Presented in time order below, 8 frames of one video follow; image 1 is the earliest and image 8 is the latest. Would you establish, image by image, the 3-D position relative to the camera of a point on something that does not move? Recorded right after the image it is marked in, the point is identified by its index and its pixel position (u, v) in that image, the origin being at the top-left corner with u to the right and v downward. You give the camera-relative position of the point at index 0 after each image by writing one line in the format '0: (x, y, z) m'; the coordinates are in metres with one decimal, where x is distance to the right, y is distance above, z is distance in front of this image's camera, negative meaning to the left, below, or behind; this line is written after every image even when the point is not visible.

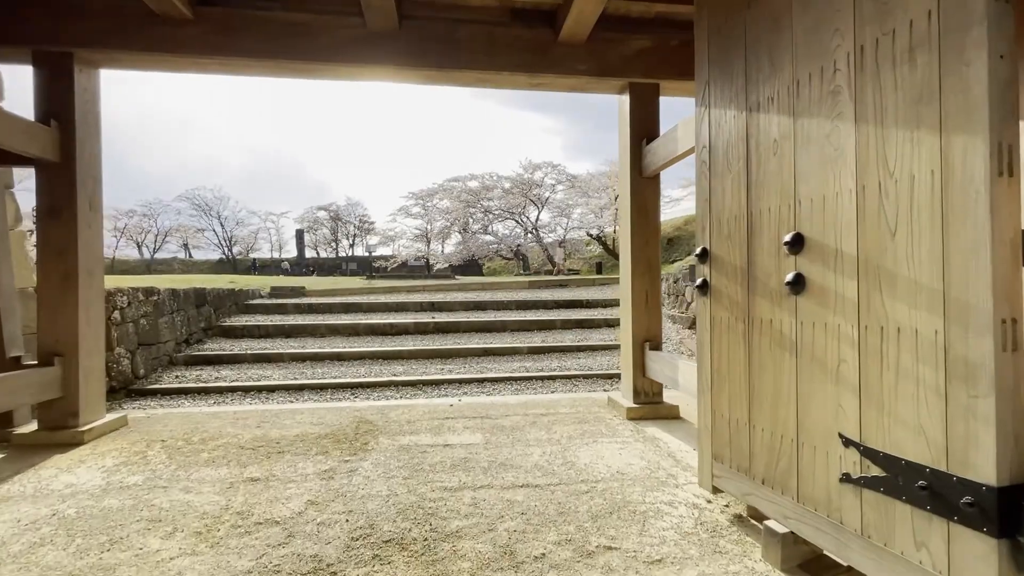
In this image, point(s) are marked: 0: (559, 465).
0: (+0.3, -1.0, +2.8) m
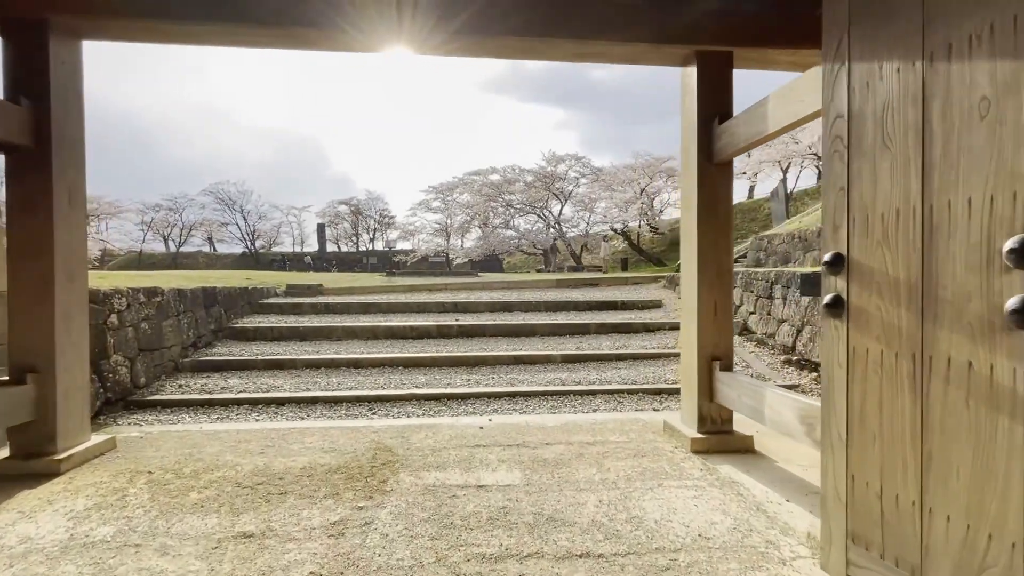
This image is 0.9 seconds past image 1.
0: (+0.5, -1.1, +2.2) m
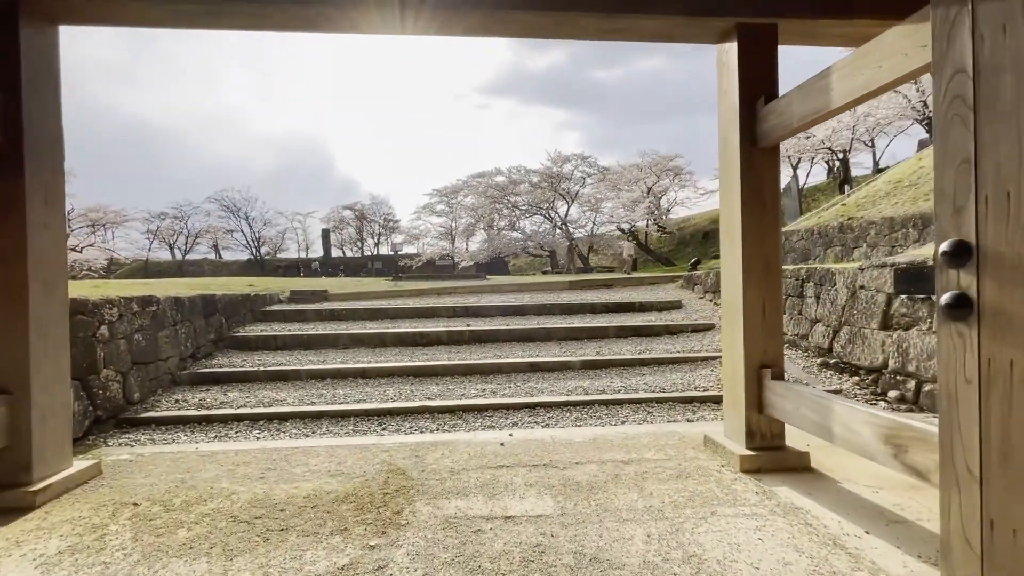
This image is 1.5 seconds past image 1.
0: (+0.7, -1.1, +1.9) m
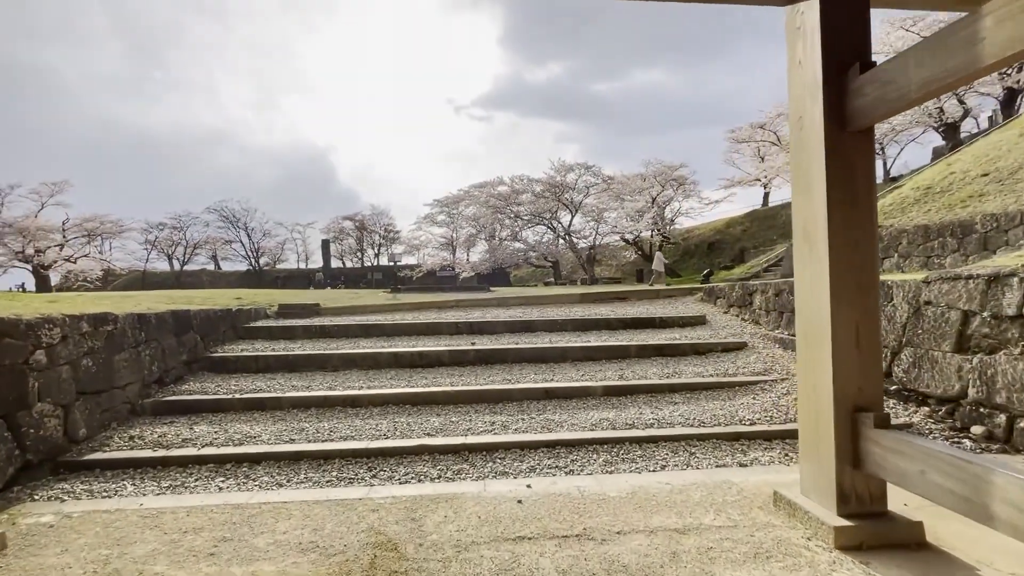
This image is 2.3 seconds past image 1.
0: (+0.8, -1.2, +1.2) m
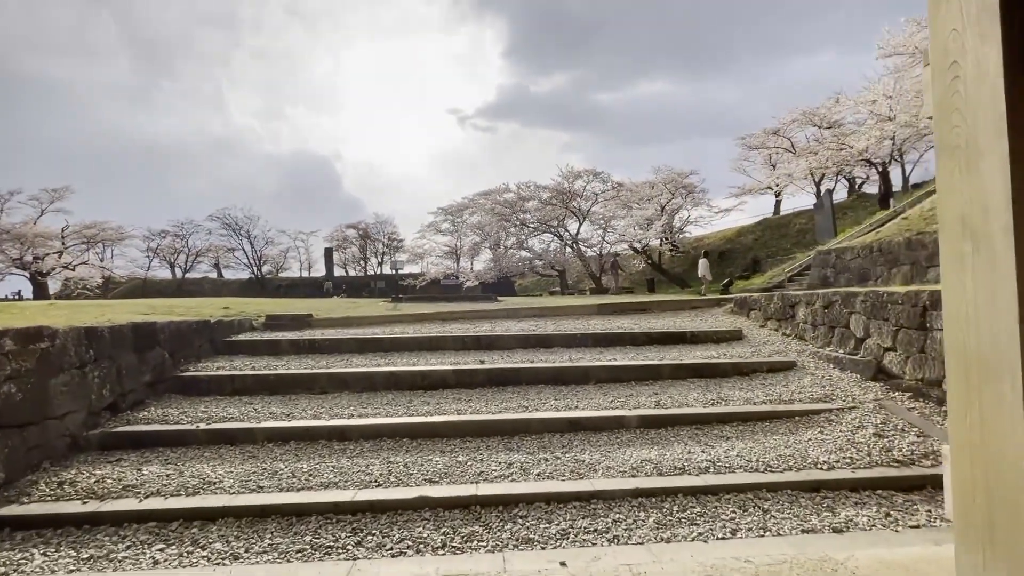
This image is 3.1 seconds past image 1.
0: (+0.9, -1.2, +0.5) m
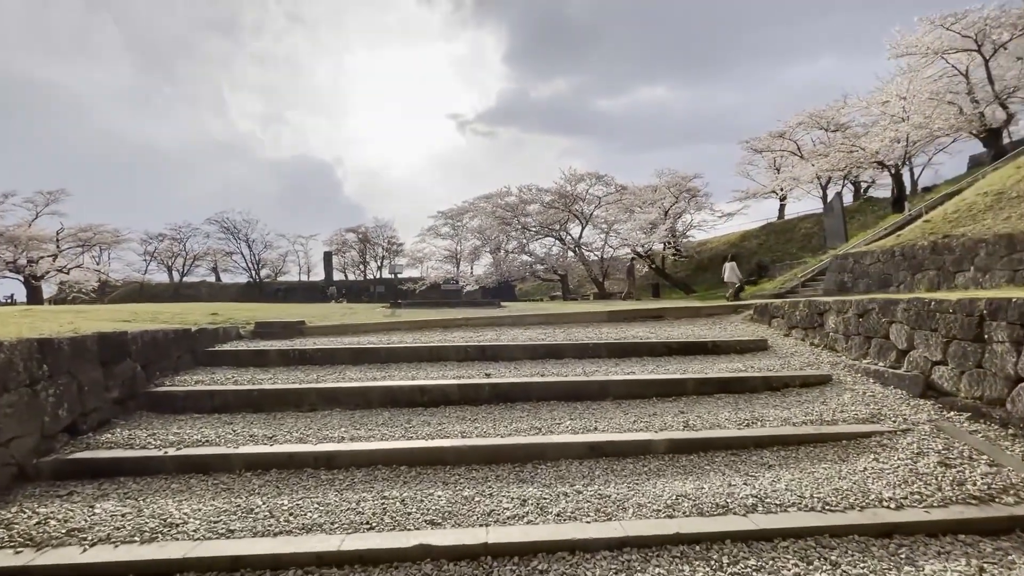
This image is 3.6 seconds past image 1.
0: (+1.0, -1.2, +0.1) m
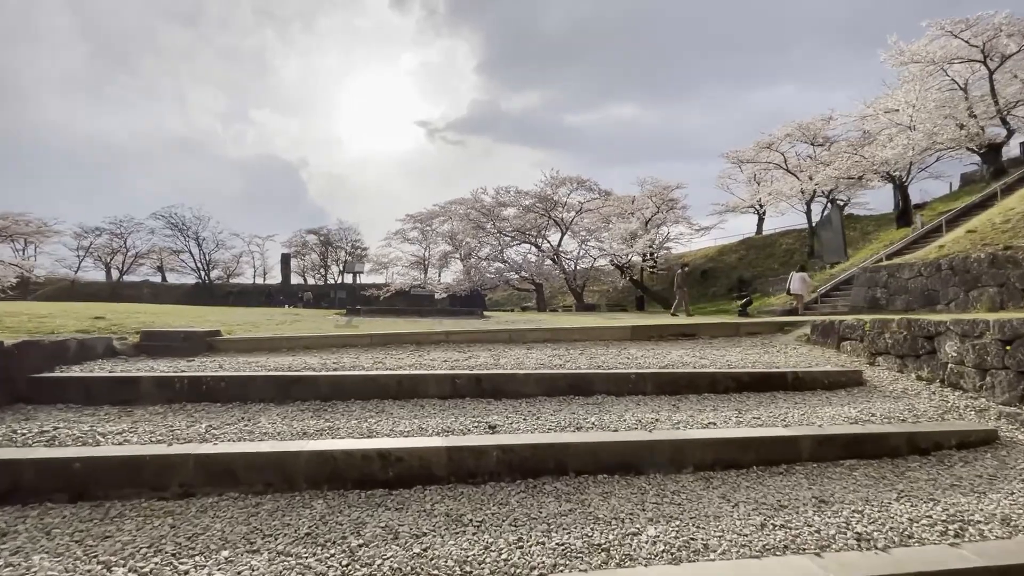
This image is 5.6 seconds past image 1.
0: (+1.4, -1.1, -1.5) m
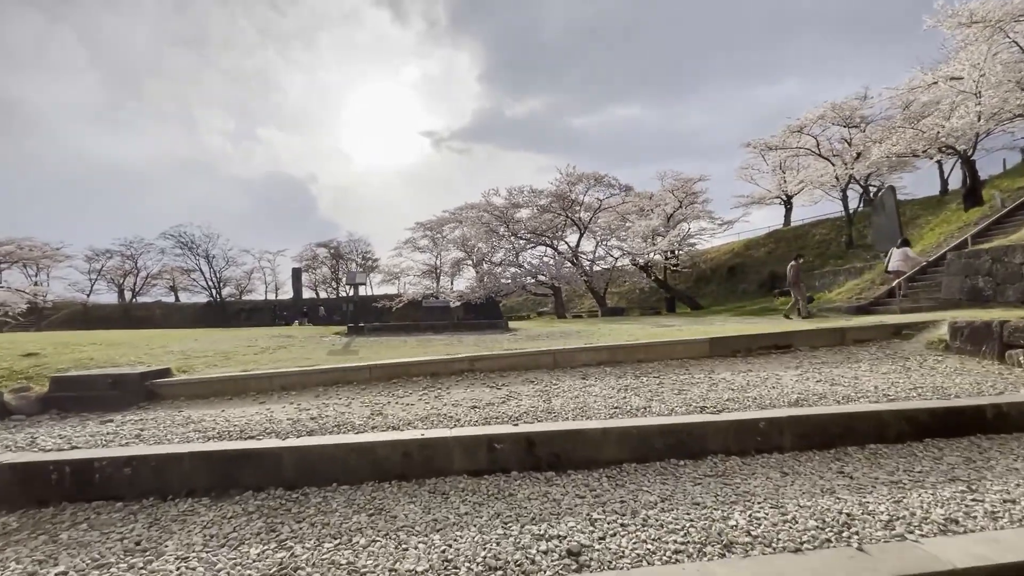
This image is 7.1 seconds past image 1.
0: (+1.6, -1.1, -2.9) m
